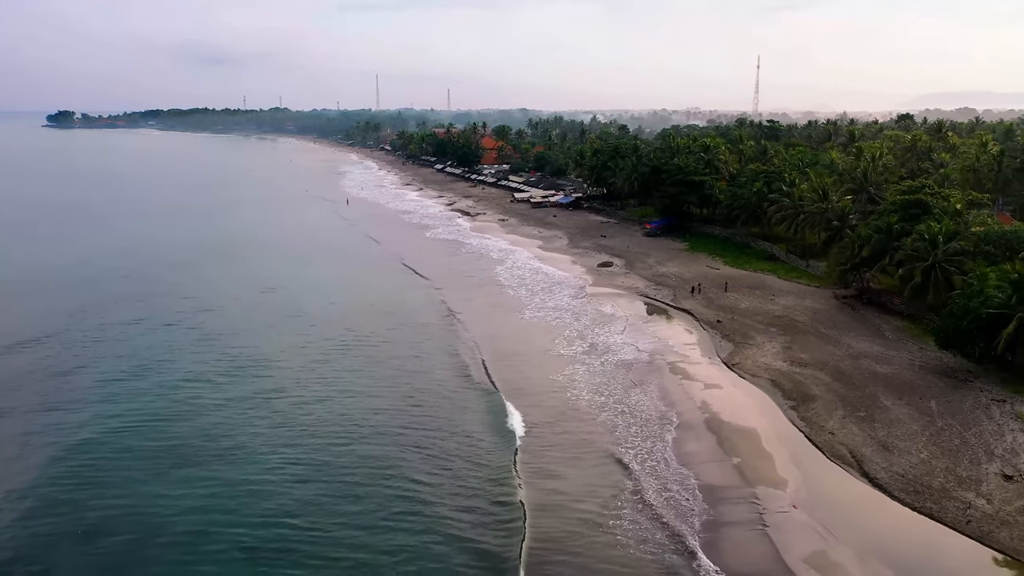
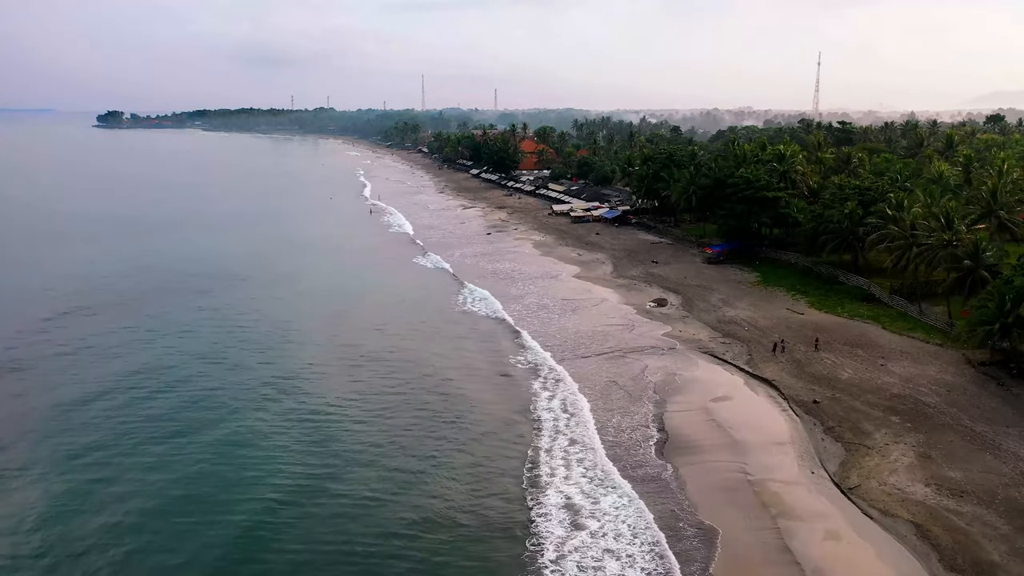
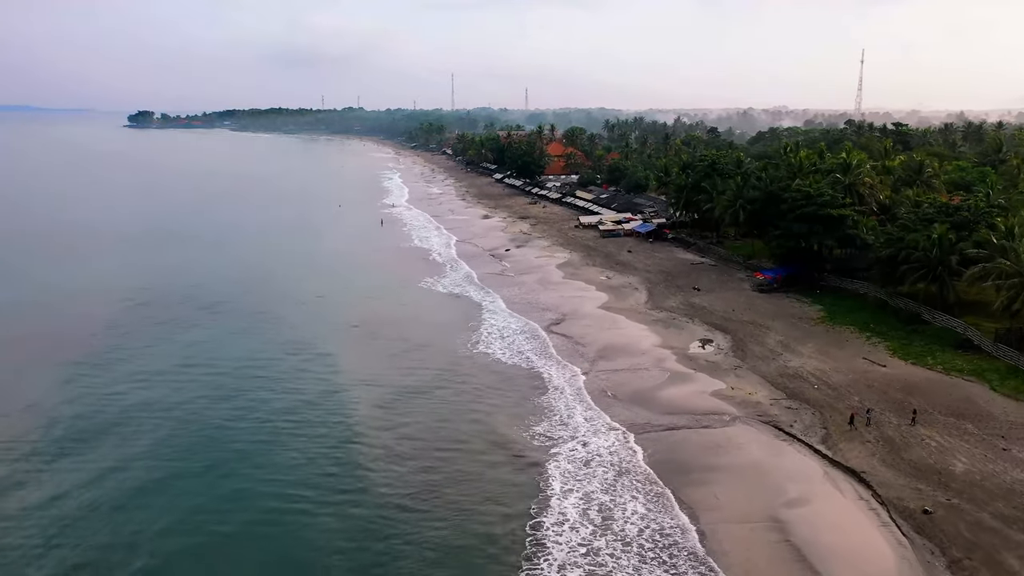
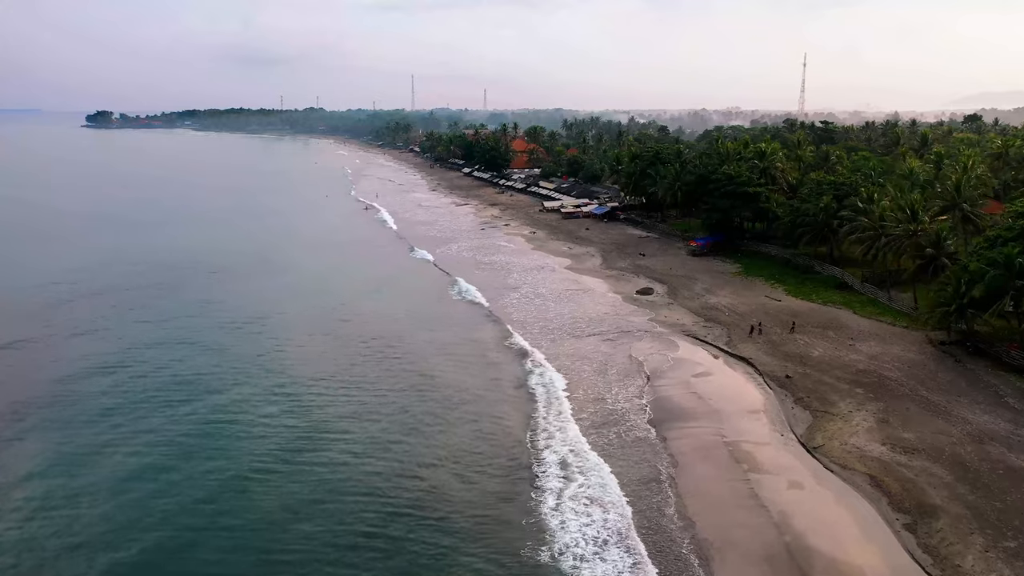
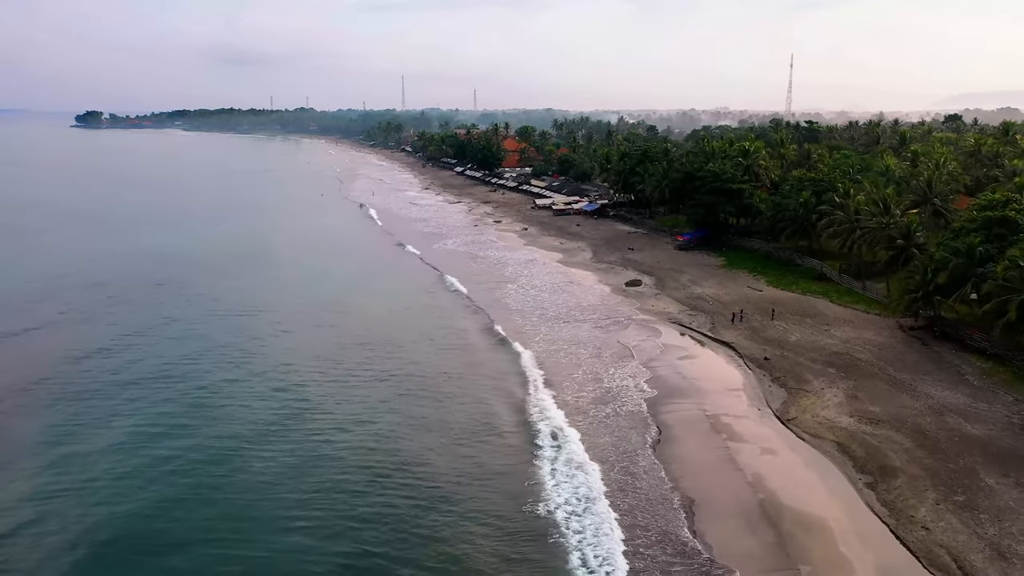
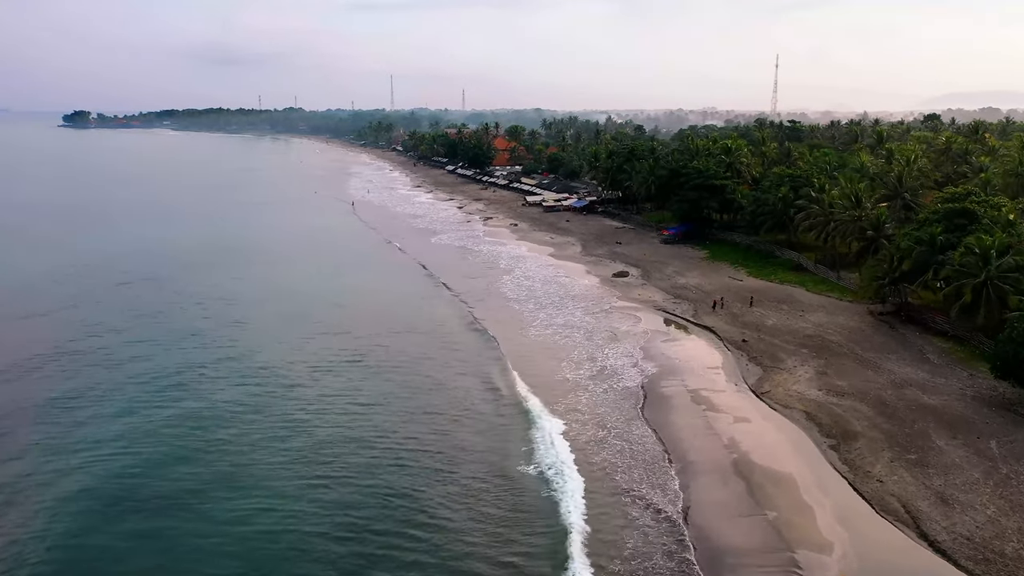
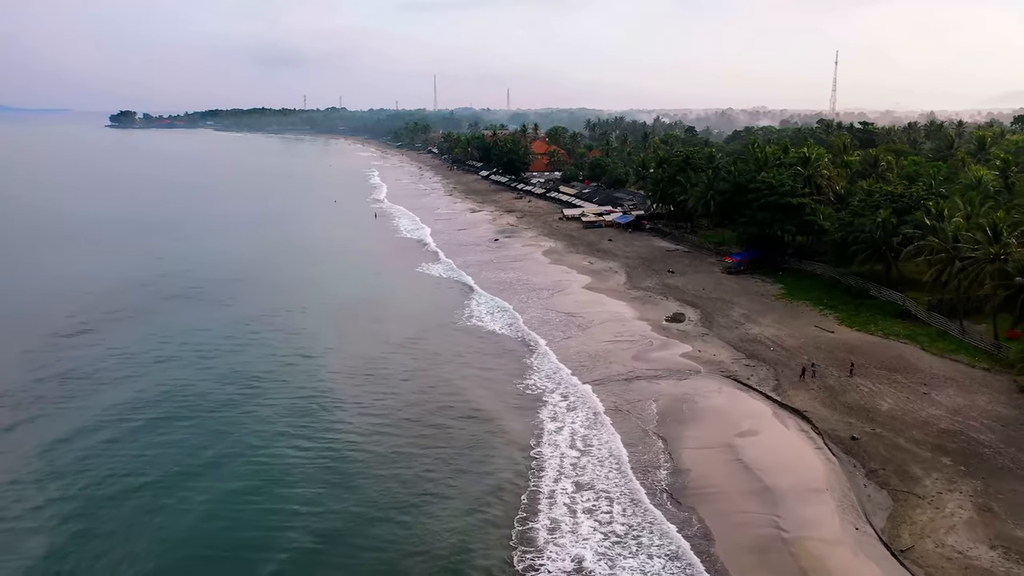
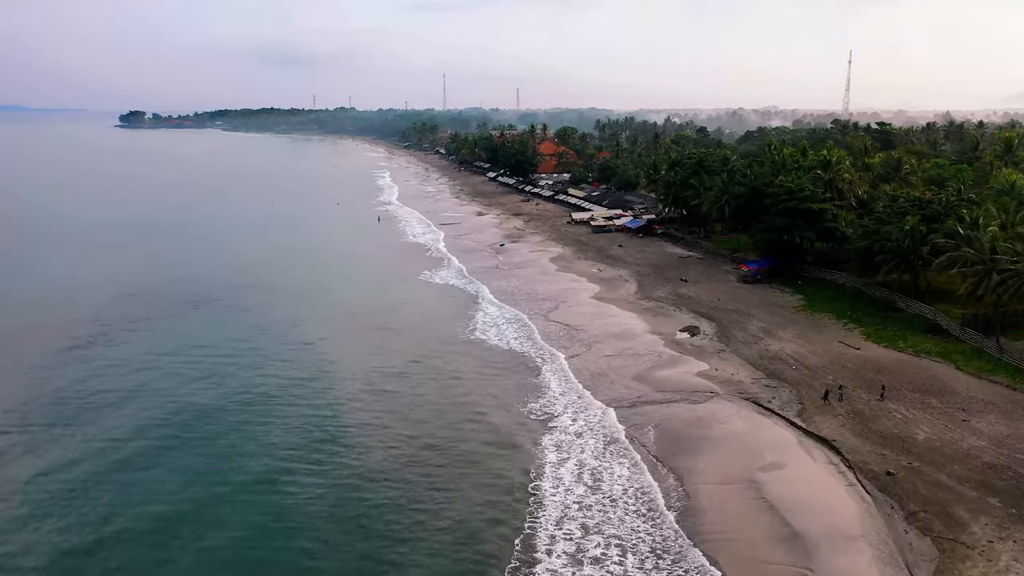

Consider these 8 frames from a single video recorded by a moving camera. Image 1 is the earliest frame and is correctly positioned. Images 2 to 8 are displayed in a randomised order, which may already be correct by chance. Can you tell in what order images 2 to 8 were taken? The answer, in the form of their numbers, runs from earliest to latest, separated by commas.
6, 5, 4, 2, 7, 8, 3
